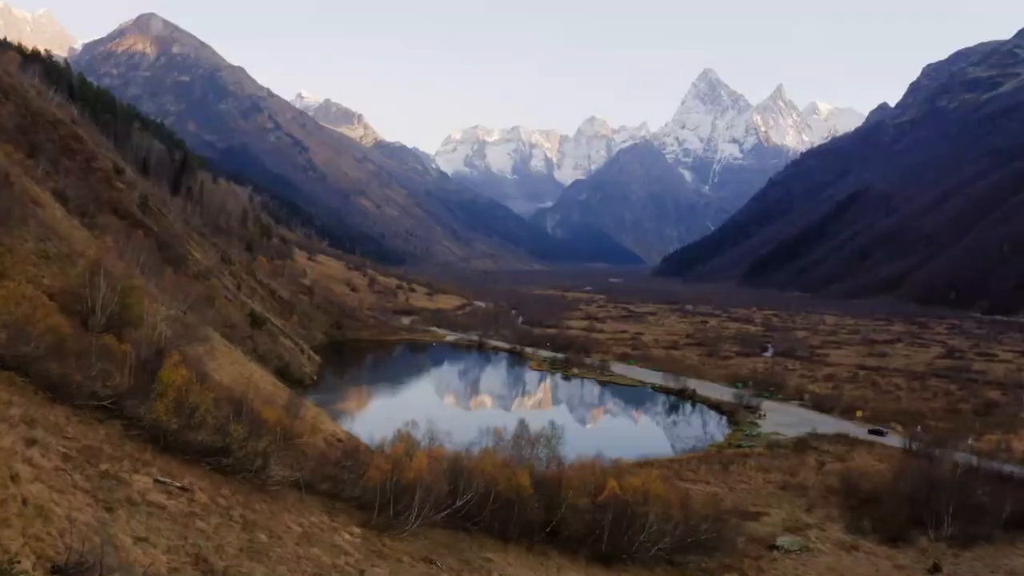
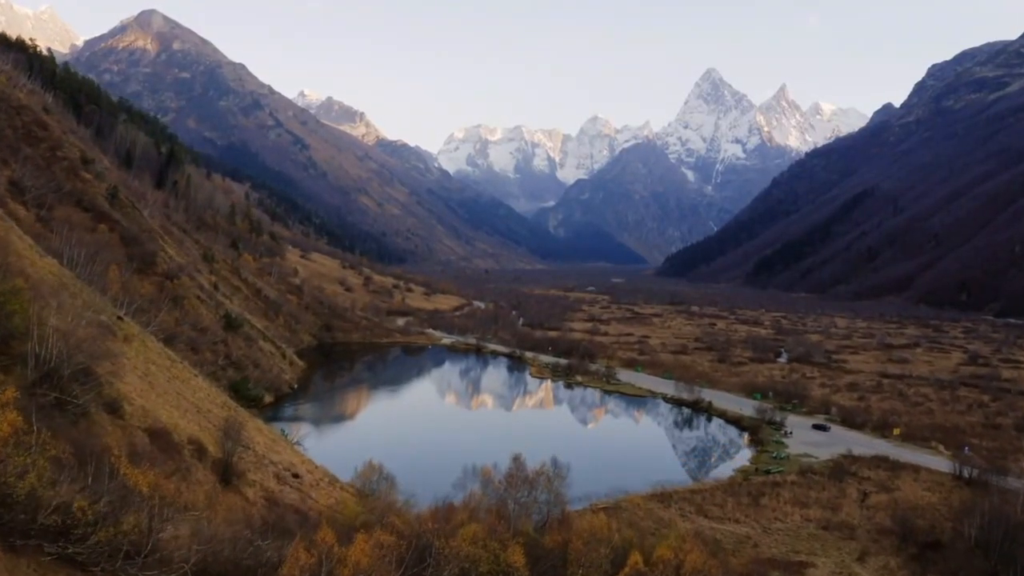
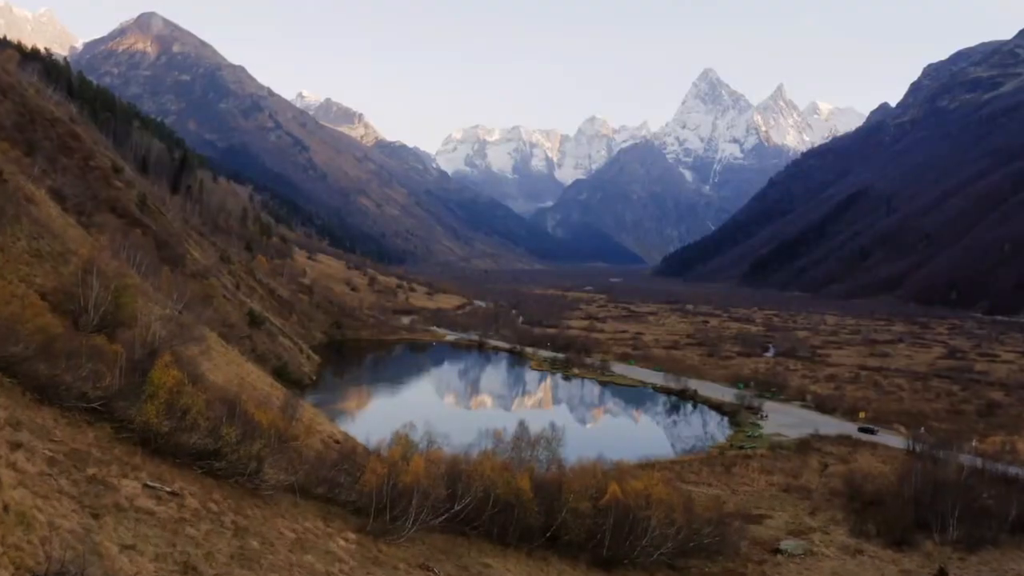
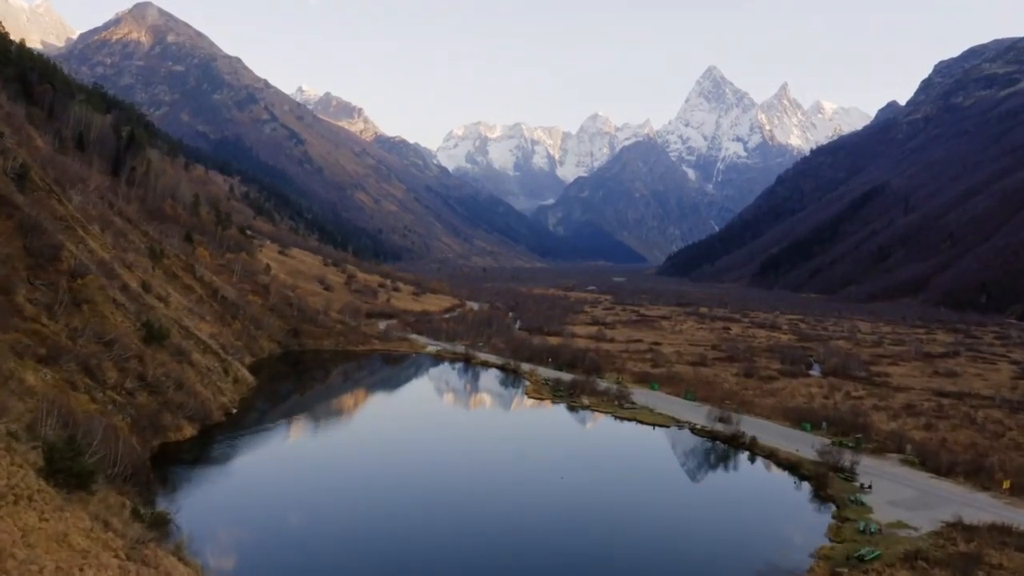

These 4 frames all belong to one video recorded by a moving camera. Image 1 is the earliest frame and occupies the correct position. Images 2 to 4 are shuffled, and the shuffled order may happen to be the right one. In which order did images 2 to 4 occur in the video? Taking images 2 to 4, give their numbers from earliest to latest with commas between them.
3, 2, 4
